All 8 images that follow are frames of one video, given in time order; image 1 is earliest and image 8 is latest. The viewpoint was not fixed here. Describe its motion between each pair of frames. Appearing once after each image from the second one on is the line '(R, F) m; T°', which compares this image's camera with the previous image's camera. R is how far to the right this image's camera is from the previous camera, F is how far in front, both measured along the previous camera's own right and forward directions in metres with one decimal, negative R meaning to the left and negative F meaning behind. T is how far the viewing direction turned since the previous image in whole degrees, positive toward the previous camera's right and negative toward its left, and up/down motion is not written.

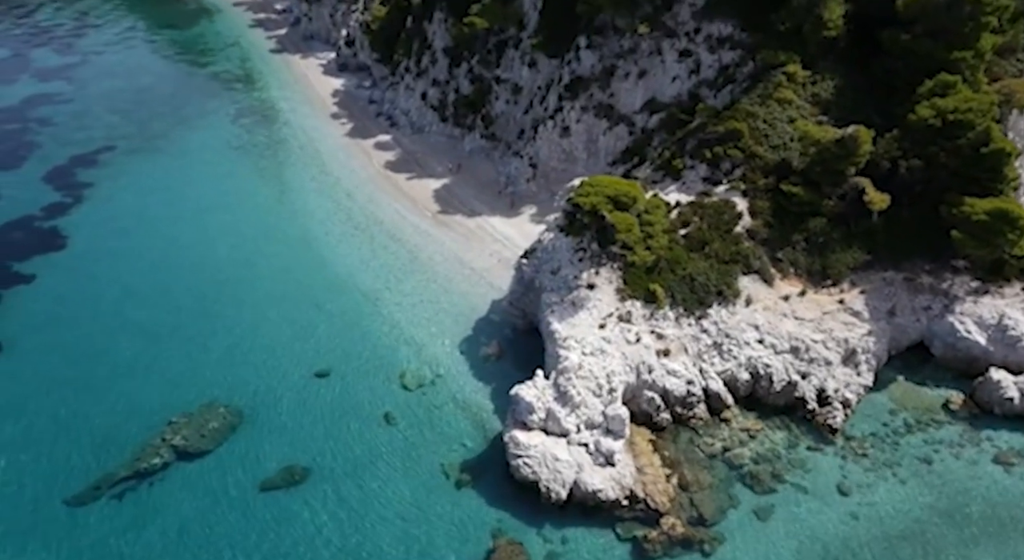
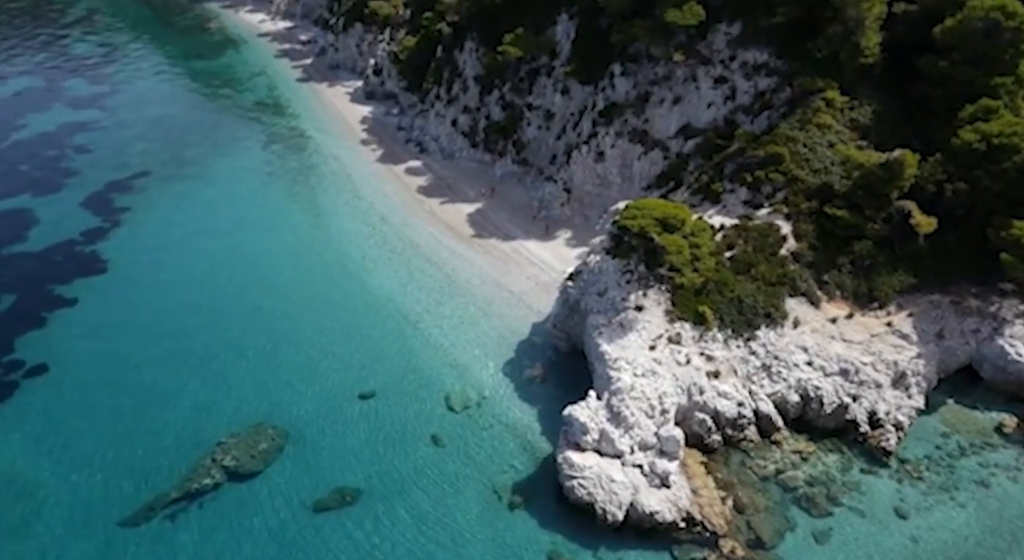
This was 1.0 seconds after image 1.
(-1.7, -0.2) m; 0°
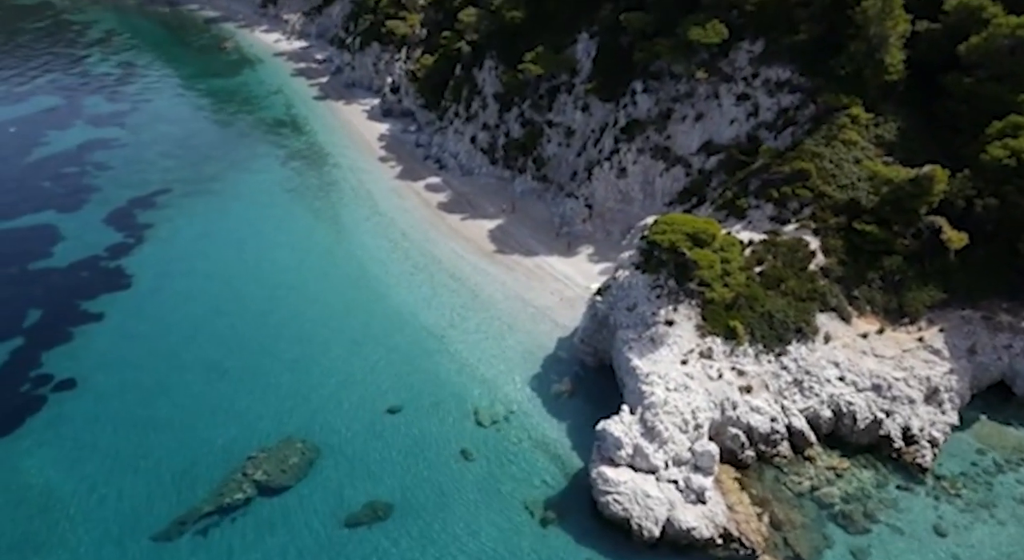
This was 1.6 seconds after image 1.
(-1.0, -0.1) m; 0°
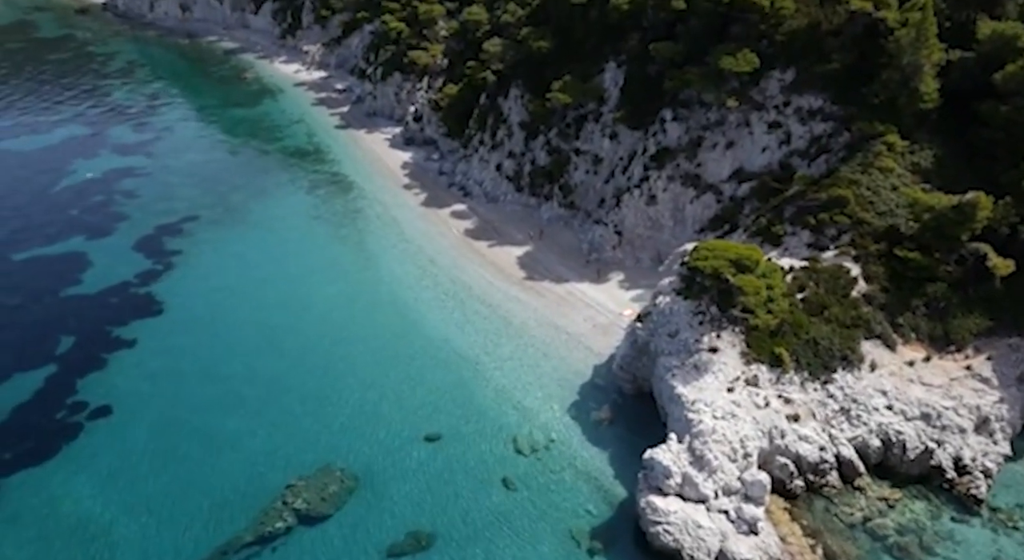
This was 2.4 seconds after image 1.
(-1.5, 0.0) m; 0°
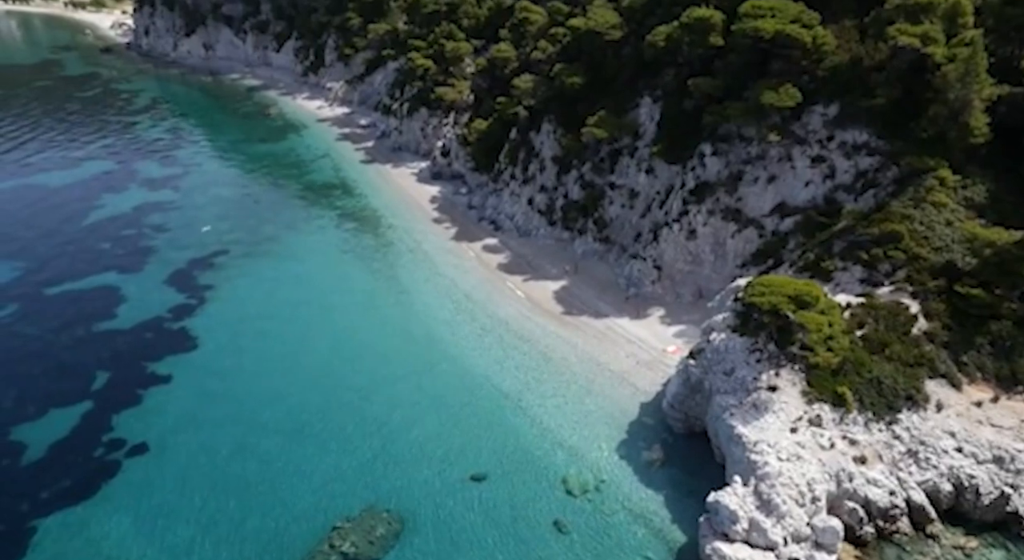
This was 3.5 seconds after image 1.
(-1.7, +0.4) m; -1°
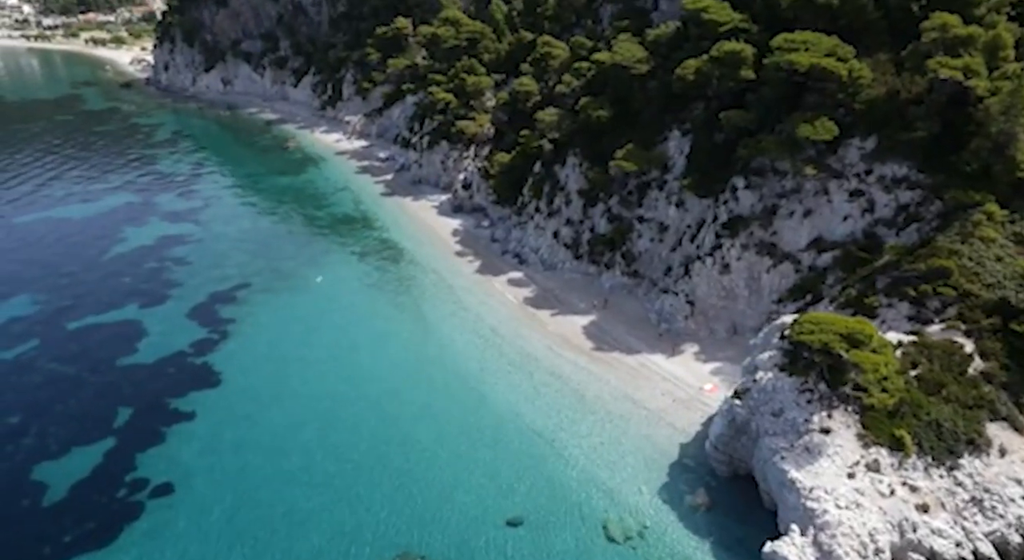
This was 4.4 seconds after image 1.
(-1.2, +0.6) m; -1°
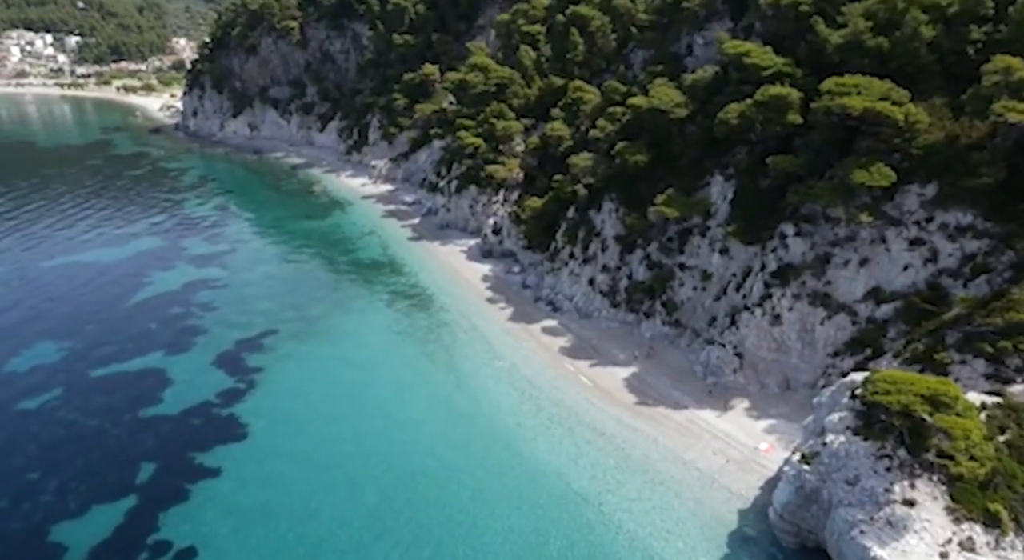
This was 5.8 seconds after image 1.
(-1.3, +1.3) m; -1°
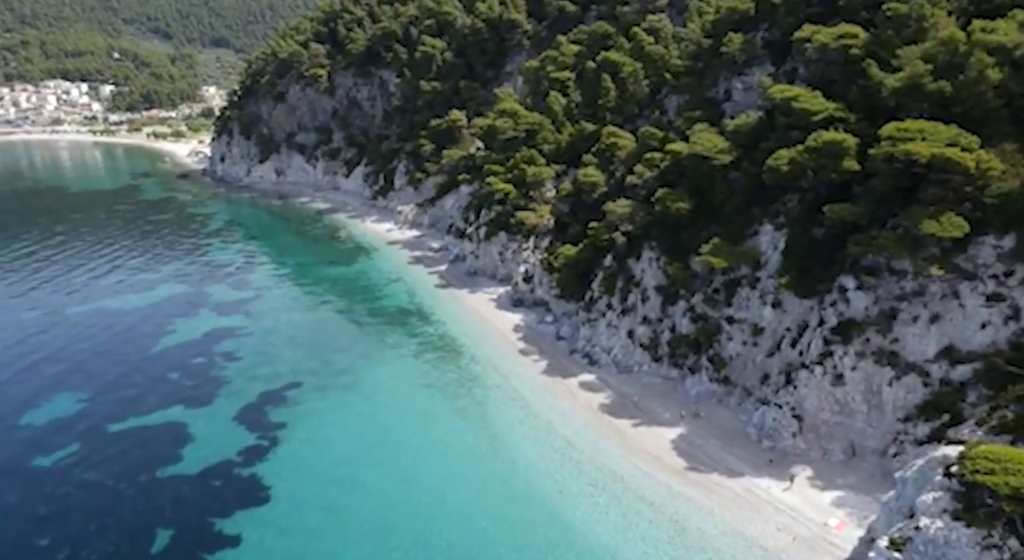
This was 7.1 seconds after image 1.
(-1.1, +1.8) m; -2°
